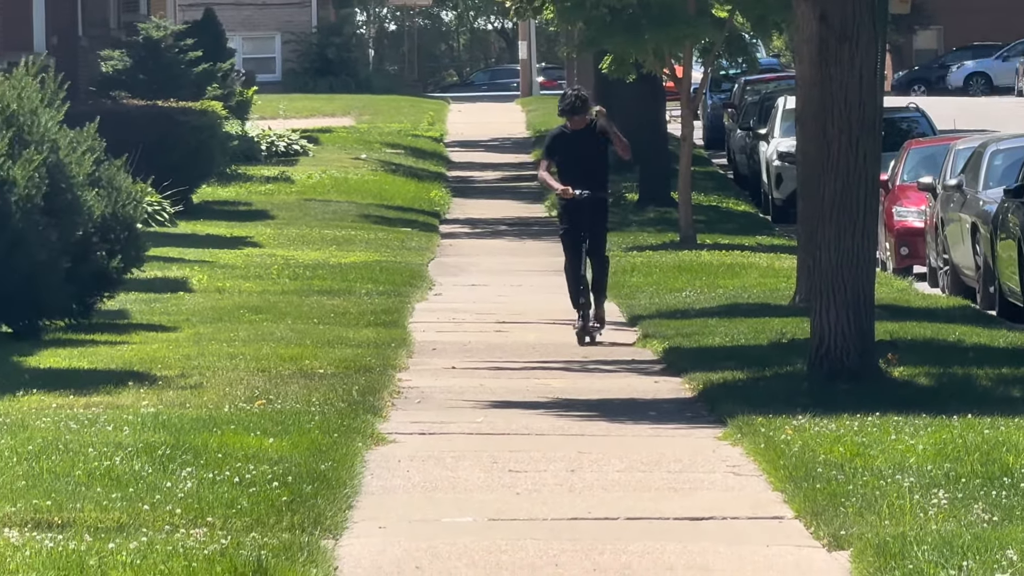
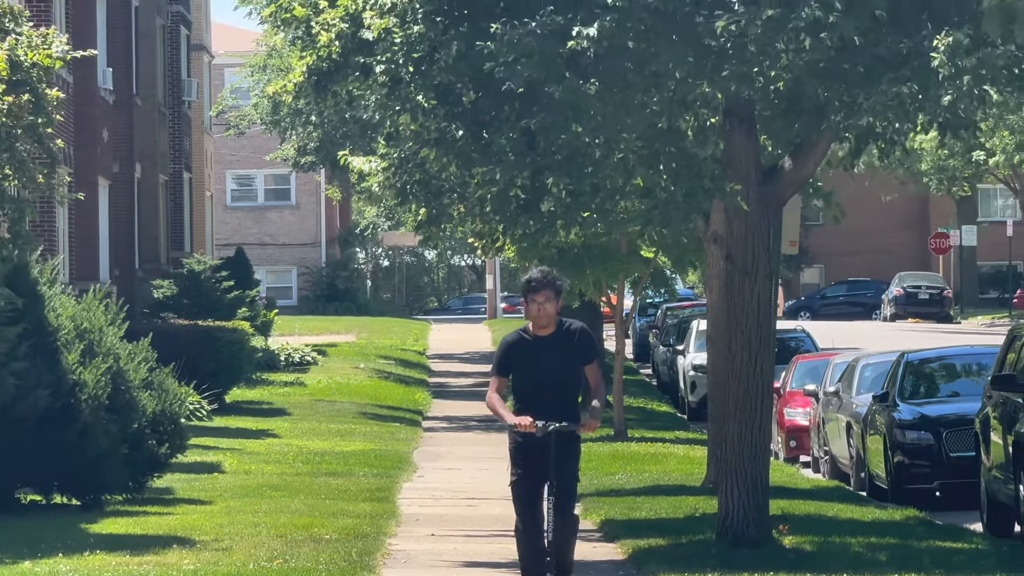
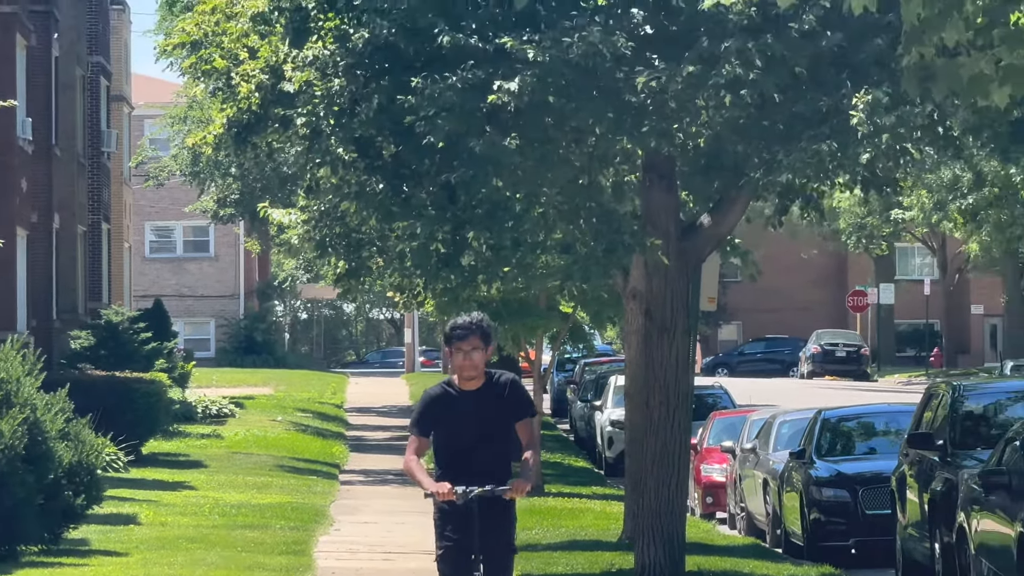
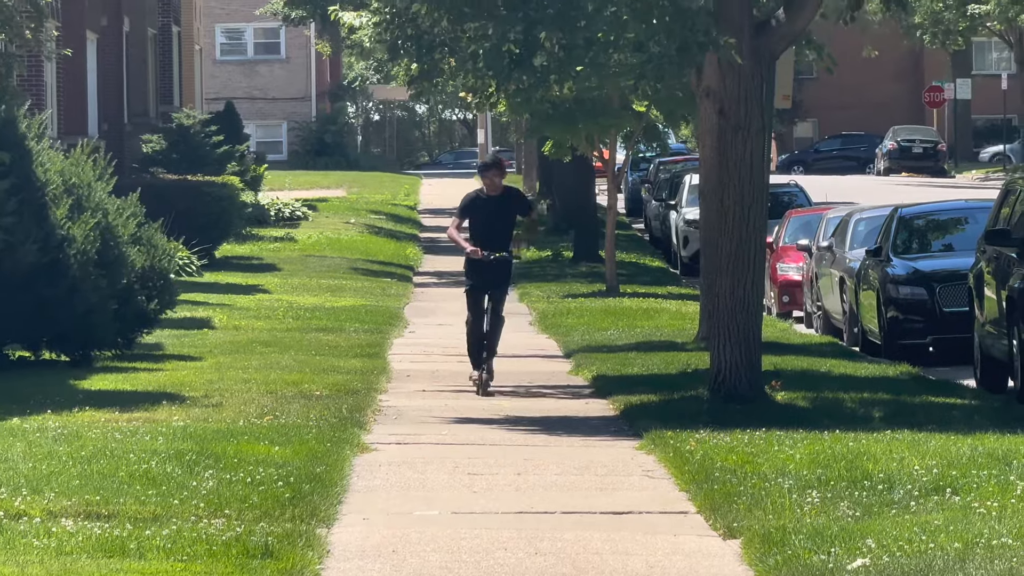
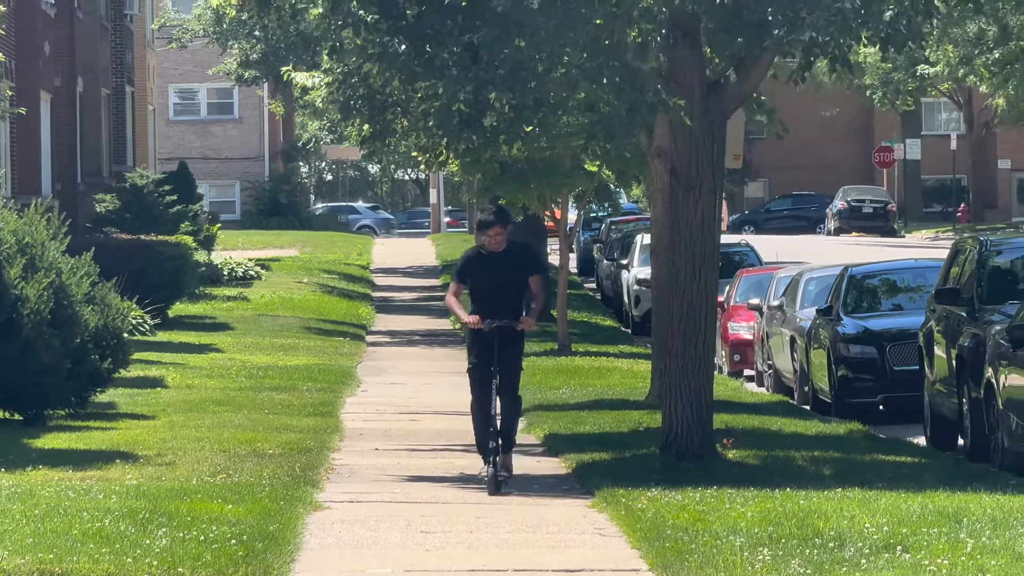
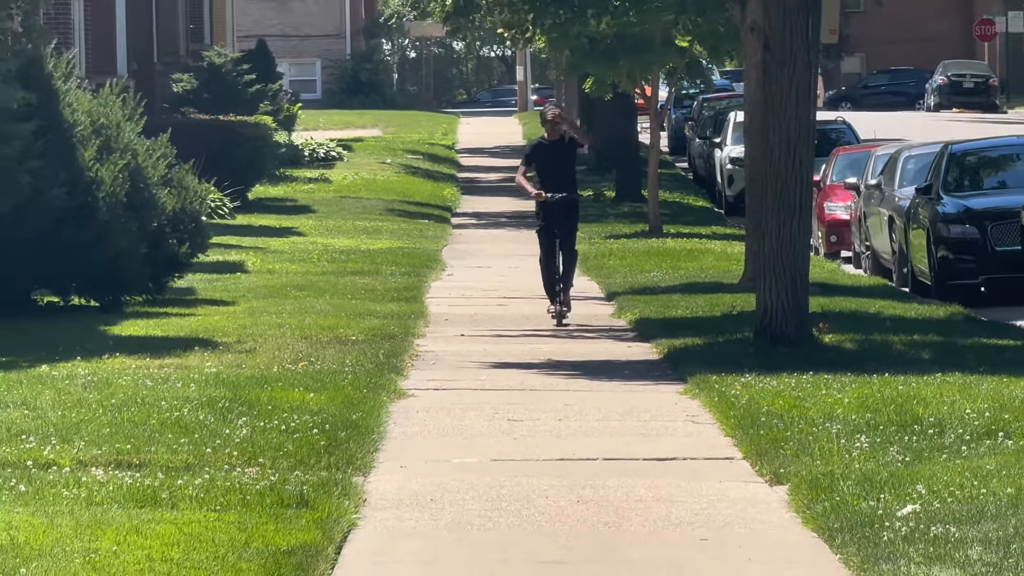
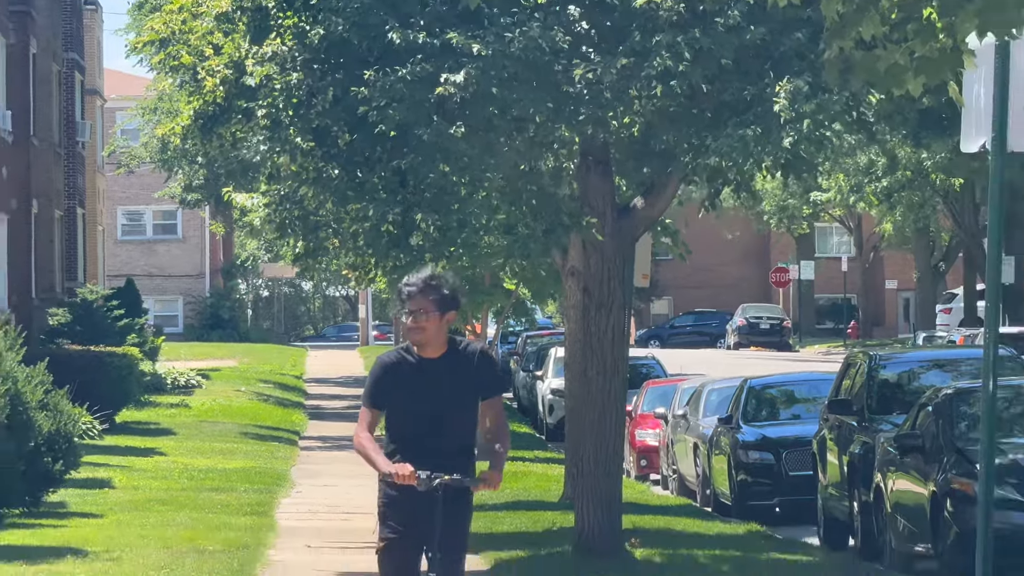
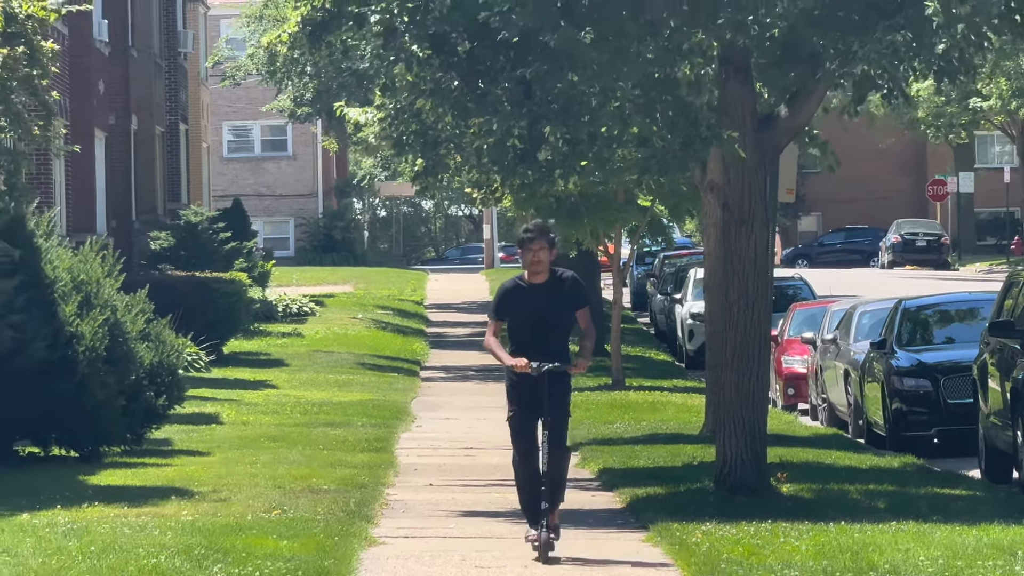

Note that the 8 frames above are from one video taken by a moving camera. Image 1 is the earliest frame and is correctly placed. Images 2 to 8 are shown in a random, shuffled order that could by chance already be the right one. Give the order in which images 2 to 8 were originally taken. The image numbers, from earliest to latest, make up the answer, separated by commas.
6, 4, 5, 8, 2, 3, 7
